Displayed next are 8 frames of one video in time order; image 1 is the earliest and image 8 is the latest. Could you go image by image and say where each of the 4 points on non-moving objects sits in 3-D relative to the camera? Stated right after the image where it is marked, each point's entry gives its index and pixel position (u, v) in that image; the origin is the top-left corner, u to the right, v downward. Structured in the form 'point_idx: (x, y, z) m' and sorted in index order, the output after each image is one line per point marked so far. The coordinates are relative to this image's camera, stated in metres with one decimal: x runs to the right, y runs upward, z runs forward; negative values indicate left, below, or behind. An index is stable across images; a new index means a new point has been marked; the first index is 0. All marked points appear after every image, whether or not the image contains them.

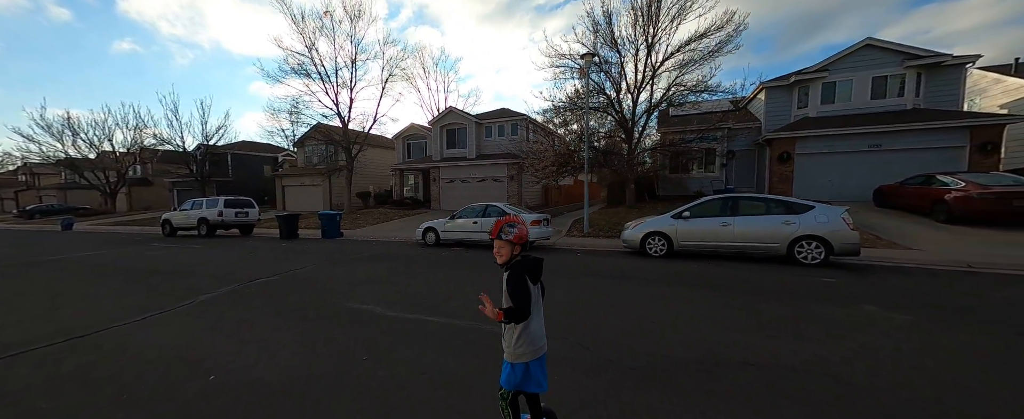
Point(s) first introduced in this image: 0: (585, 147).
0: (+3.1, +2.5, +13.9) m
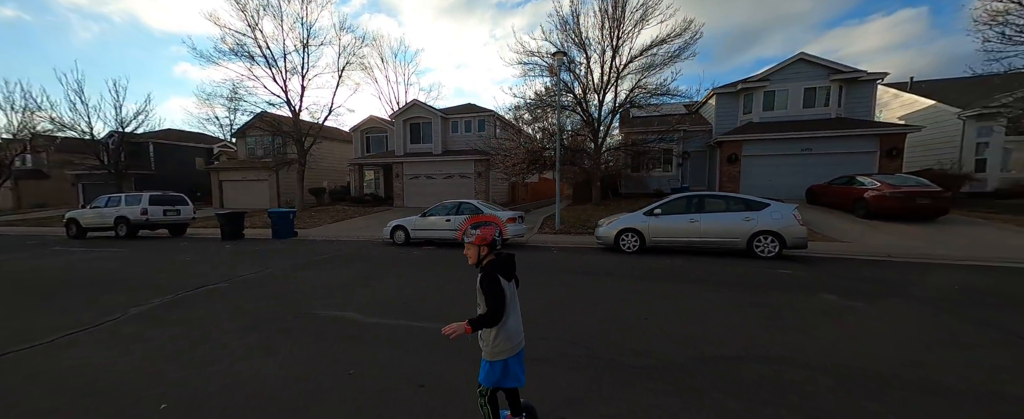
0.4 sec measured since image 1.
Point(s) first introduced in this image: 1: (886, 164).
0: (+1.7, +2.6, +14.0) m
1: (+12.8, +1.6, +11.5) m
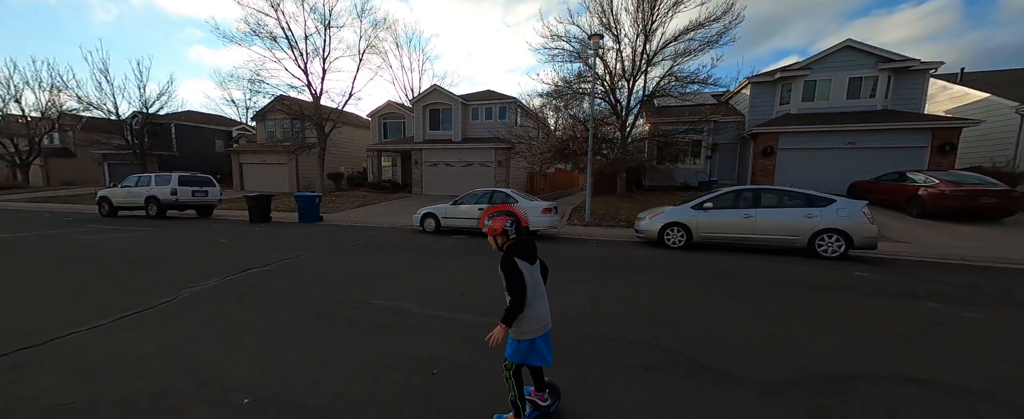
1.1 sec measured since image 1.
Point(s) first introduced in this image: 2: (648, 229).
0: (+2.7, +3.0, +13.6) m
1: (+13.7, +1.6, +10.9) m
2: (+2.5, -0.4, +6.4) m
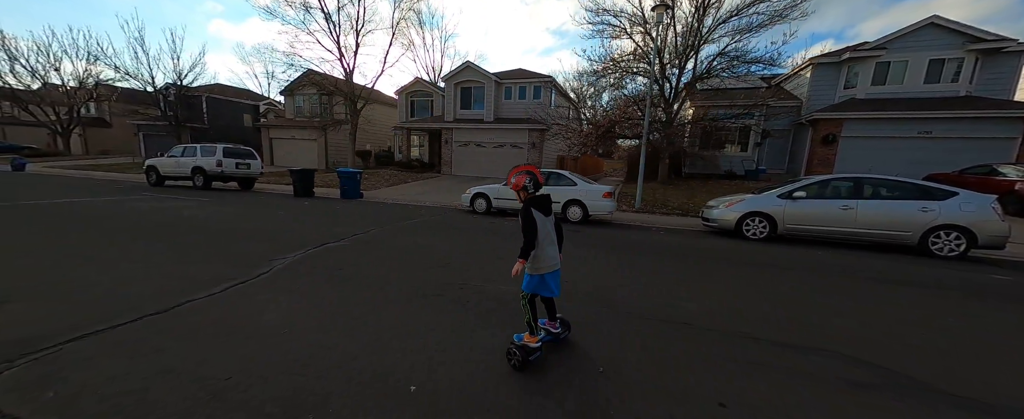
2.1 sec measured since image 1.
0: (+4.2, +3.6, +13.0) m
1: (+15.1, +1.7, +9.9) m
2: (+3.7, -0.1, +5.9) m
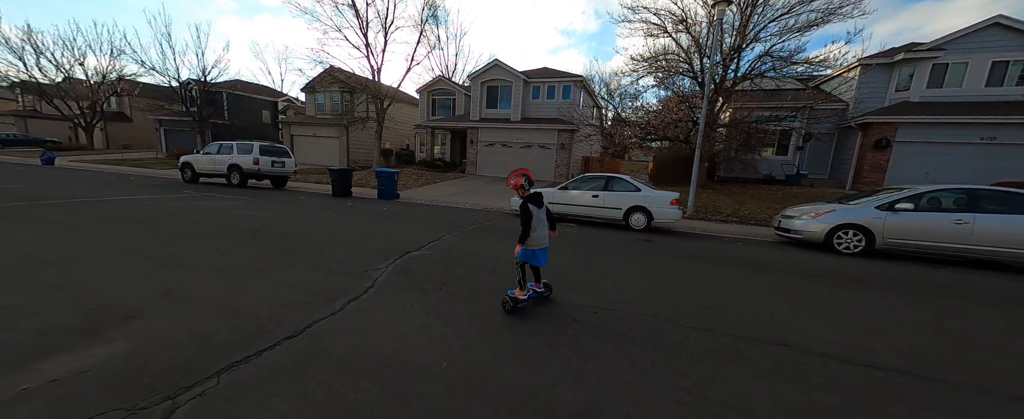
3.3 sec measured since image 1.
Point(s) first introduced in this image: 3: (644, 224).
0: (+5.5, +3.4, +12.6) m
1: (+16.3, +1.3, +9.3) m
2: (+4.8, -0.3, +5.5) m
3: (+2.6, -0.3, +6.5) m
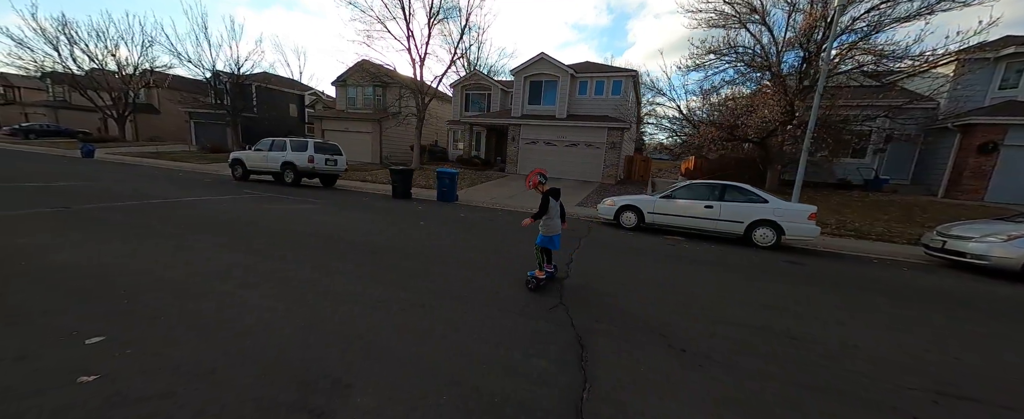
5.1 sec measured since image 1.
0: (+7.5, +3.2, +11.6) m
1: (+18.2, +0.9, +8.1) m
2: (+6.6, -0.6, +4.6) m
3: (+4.3, -0.5, +5.6) m
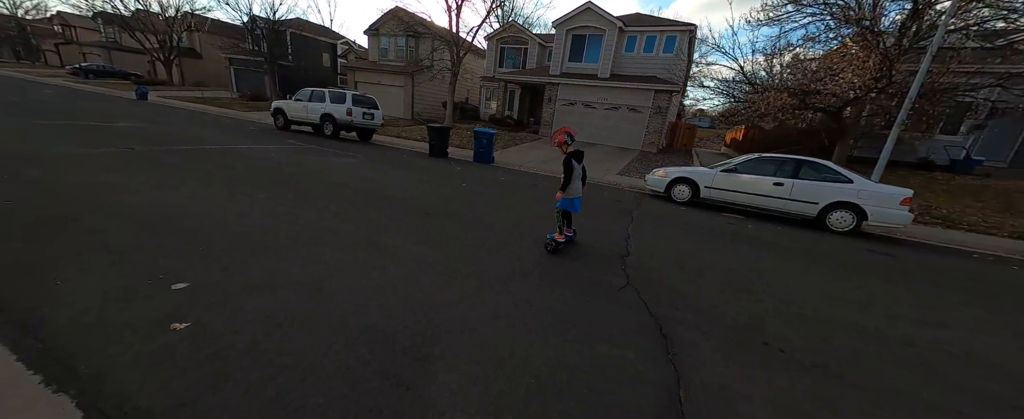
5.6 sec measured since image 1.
0: (+8.9, +3.9, +10.4) m
1: (+19.1, +0.5, +6.4) m
2: (+7.2, -0.6, +3.9) m
3: (+5.0, -0.3, +5.1) m
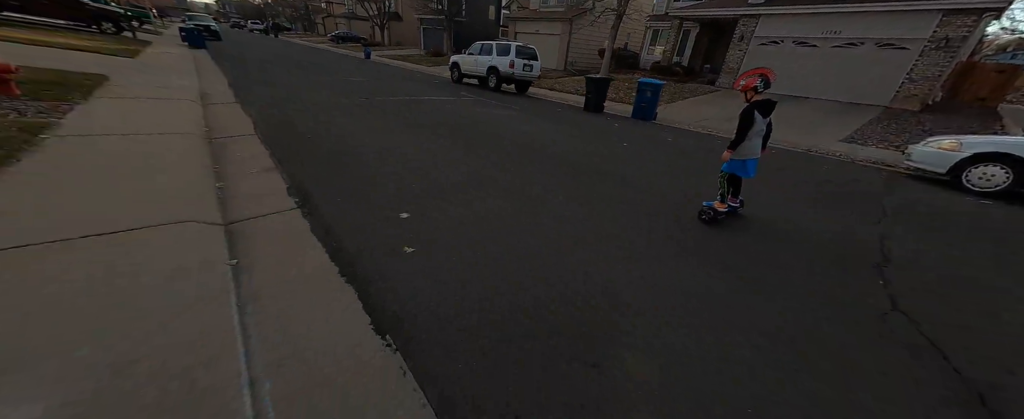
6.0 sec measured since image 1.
0: (+12.7, +3.6, +4.9) m
1: (+20.2, -1.5, -2.1) m
2: (+8.2, -1.3, +0.4) m
3: (+6.8, -0.6, +2.2) m
